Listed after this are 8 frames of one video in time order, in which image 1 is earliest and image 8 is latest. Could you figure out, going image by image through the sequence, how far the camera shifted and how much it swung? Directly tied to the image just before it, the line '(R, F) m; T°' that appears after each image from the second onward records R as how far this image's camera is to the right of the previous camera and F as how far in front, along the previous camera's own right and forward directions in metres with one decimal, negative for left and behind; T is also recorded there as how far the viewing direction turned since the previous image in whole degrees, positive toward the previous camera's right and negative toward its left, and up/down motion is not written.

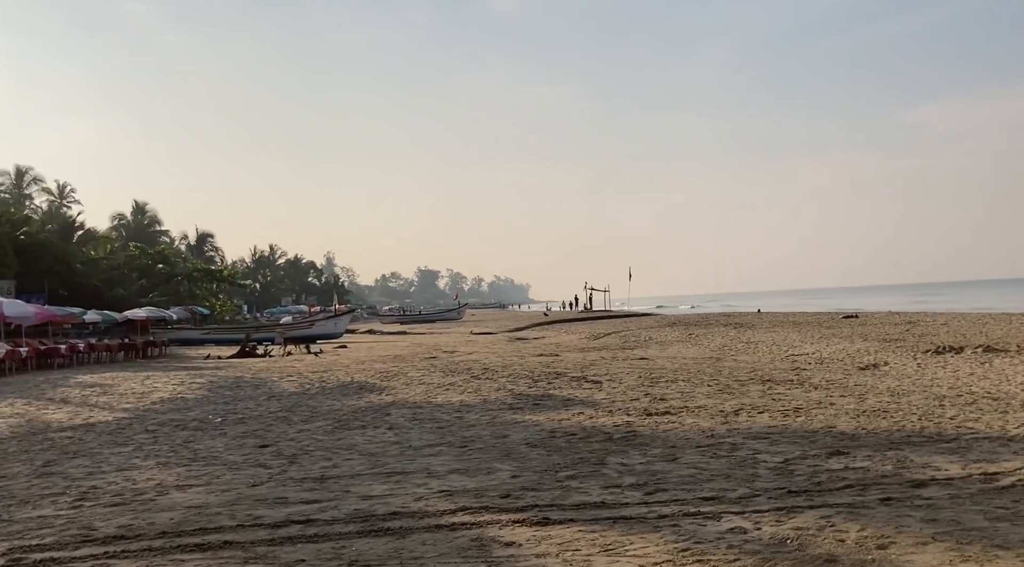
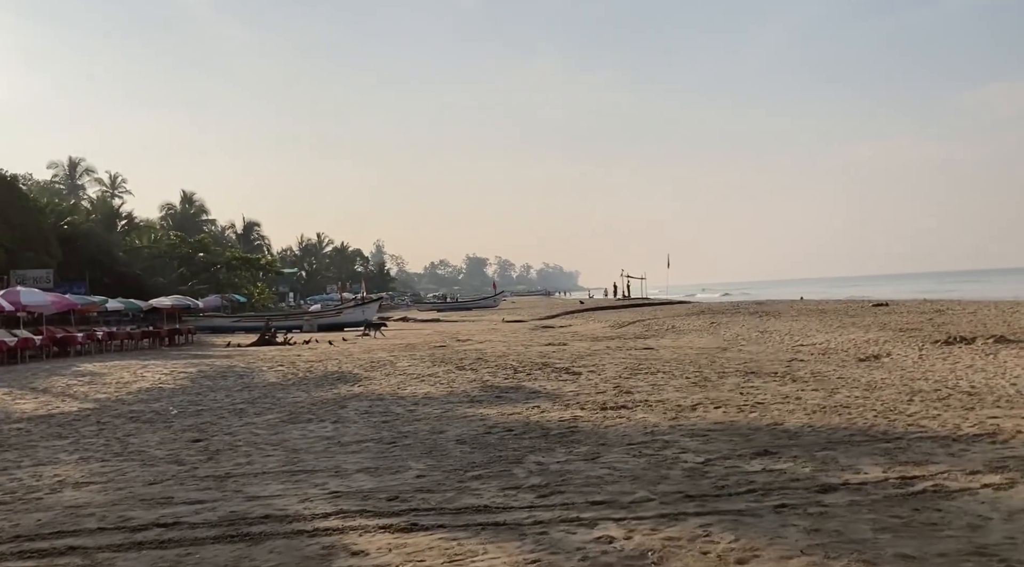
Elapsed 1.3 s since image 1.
(+1.1, +0.3) m; -3°
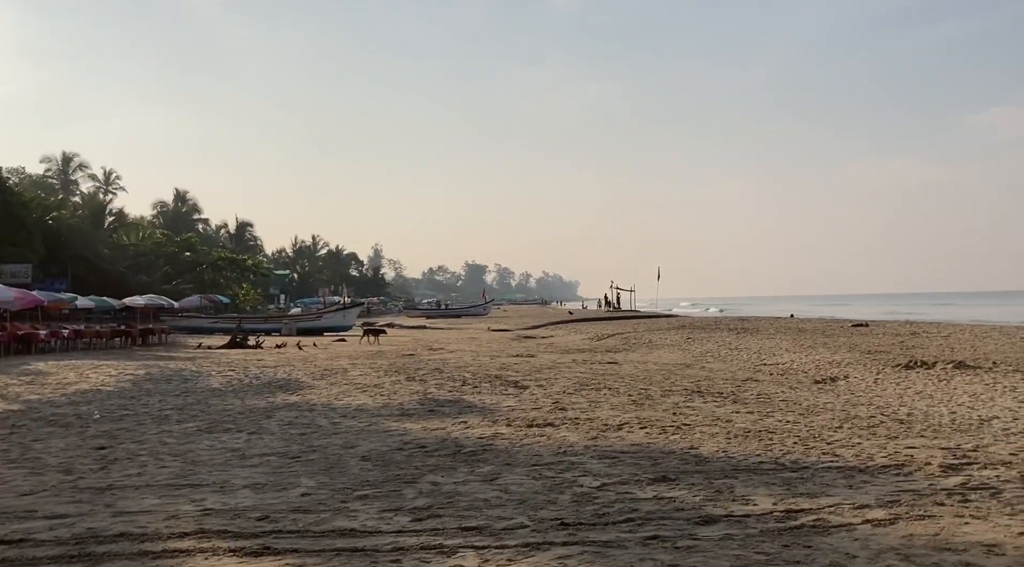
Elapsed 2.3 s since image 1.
(+0.8, +0.2) m; +1°
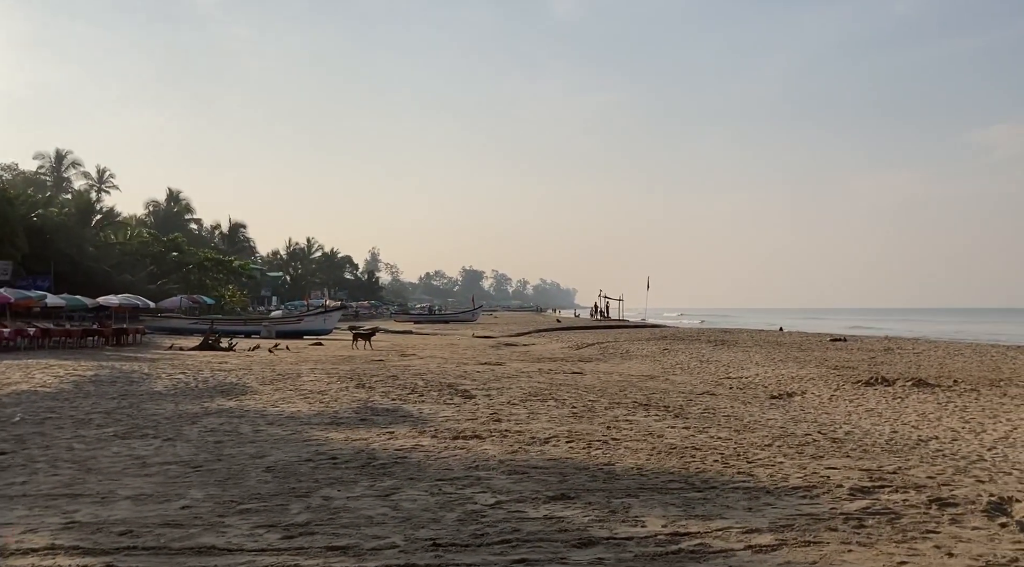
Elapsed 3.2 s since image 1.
(+0.8, +0.2) m; +1°
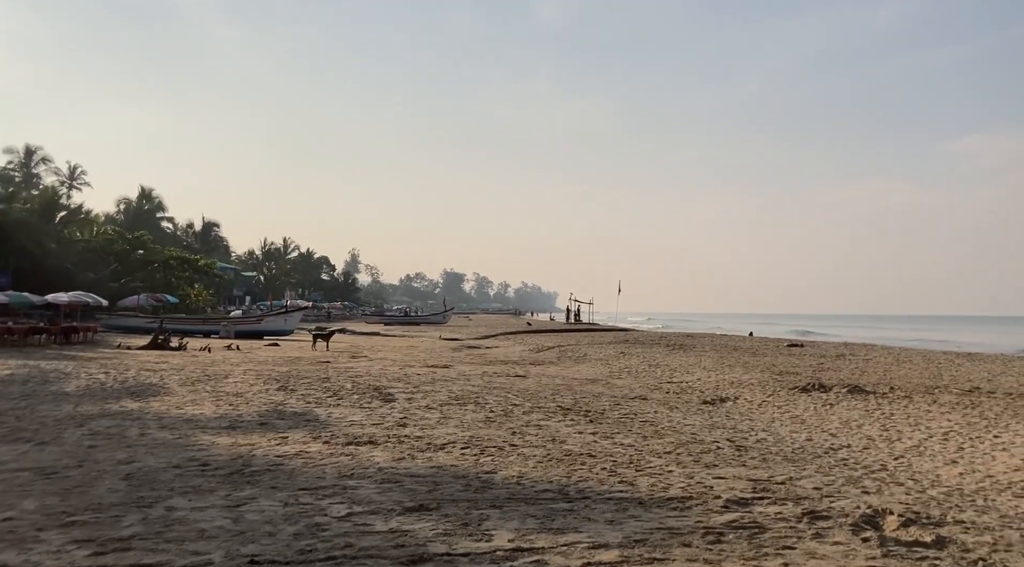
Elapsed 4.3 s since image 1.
(+0.9, +0.3) m; +2°
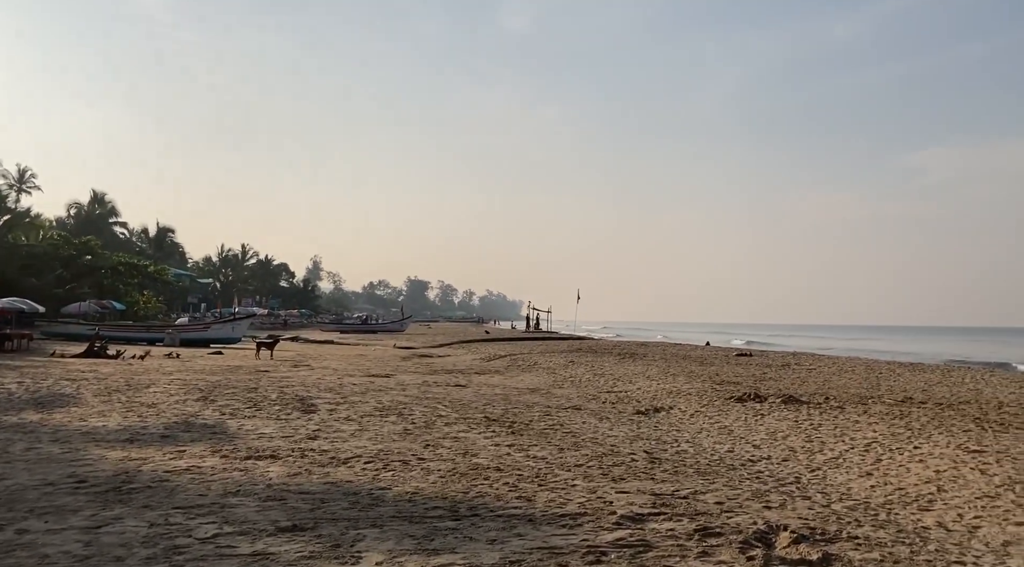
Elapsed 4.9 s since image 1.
(+0.6, +0.3) m; +3°
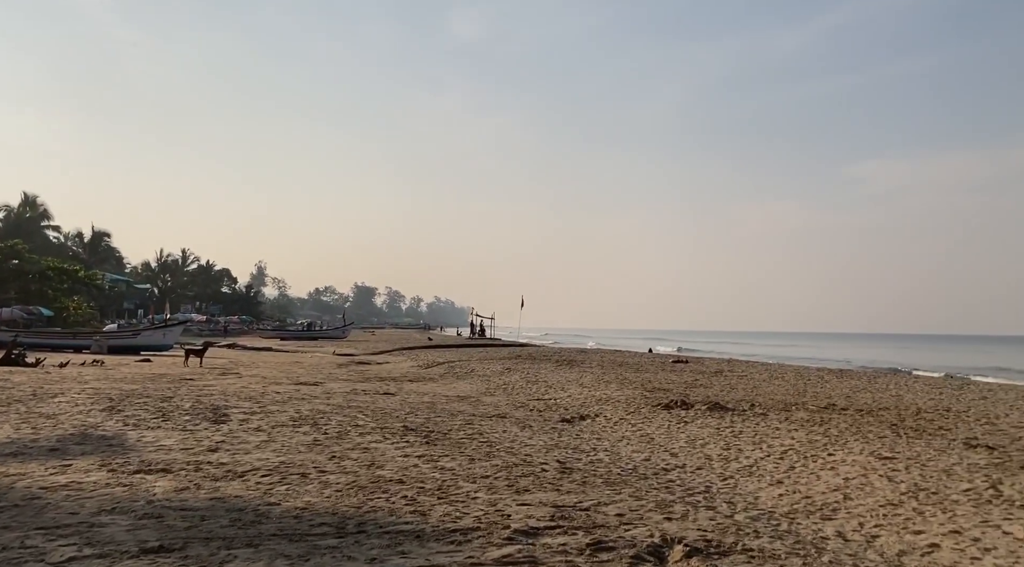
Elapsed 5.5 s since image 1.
(+0.4, +0.2) m; +4°
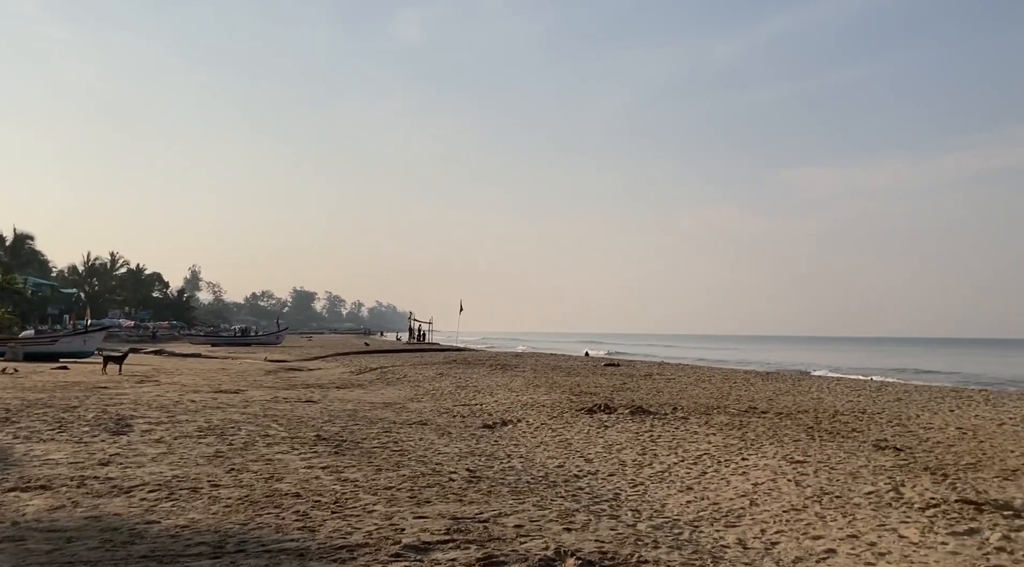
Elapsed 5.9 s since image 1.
(+0.4, +0.2) m; +4°
